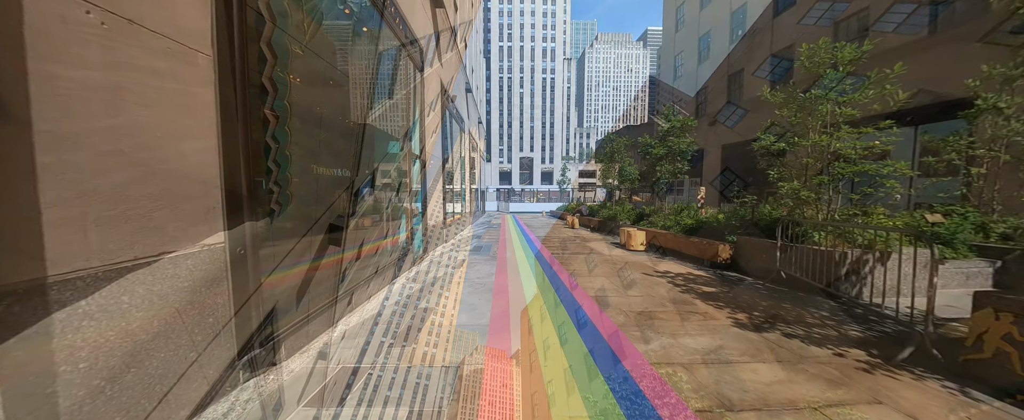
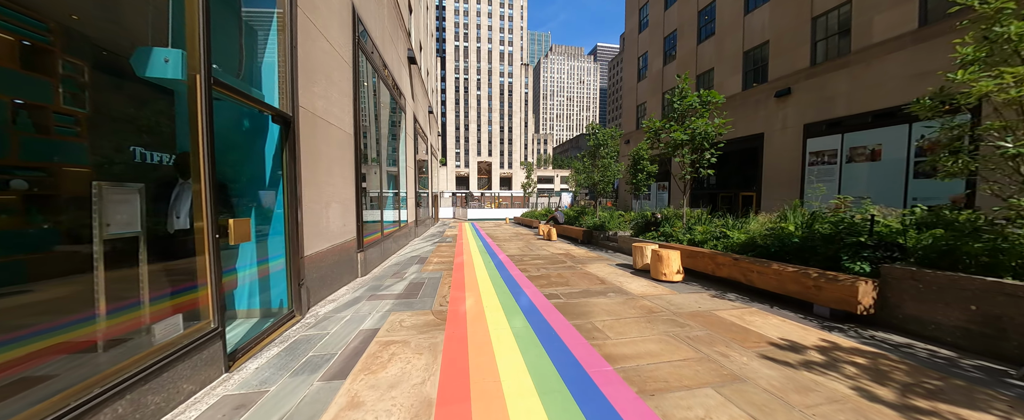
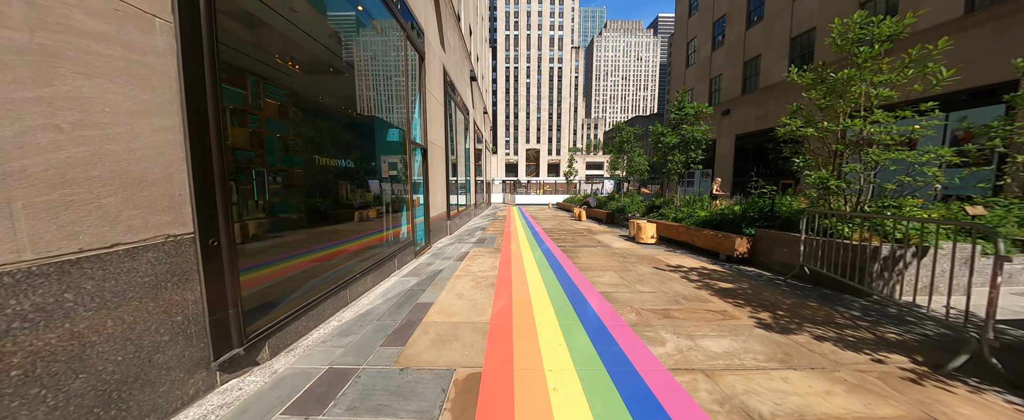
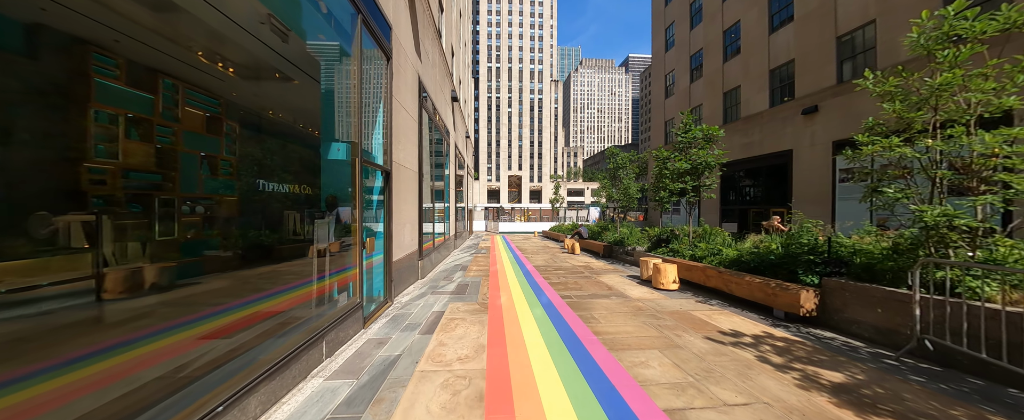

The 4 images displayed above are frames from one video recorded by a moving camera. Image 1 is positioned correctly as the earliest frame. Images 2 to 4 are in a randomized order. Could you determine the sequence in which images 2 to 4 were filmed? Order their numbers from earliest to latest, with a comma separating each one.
3, 4, 2
